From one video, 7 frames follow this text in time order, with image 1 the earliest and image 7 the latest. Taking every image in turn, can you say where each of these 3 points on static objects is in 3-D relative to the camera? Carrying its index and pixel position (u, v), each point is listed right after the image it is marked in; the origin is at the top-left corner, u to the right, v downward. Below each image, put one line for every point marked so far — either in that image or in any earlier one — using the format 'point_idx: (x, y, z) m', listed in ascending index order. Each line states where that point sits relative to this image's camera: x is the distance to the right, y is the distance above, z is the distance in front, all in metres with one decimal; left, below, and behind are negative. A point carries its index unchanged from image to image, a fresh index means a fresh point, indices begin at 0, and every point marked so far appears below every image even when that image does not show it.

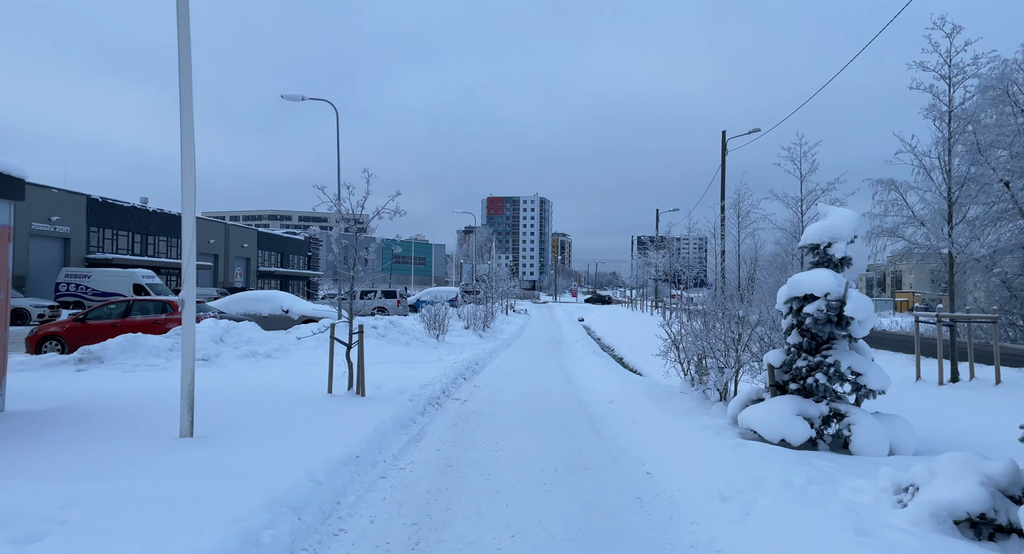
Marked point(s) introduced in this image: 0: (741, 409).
0: (+2.5, -1.4, +7.2) m
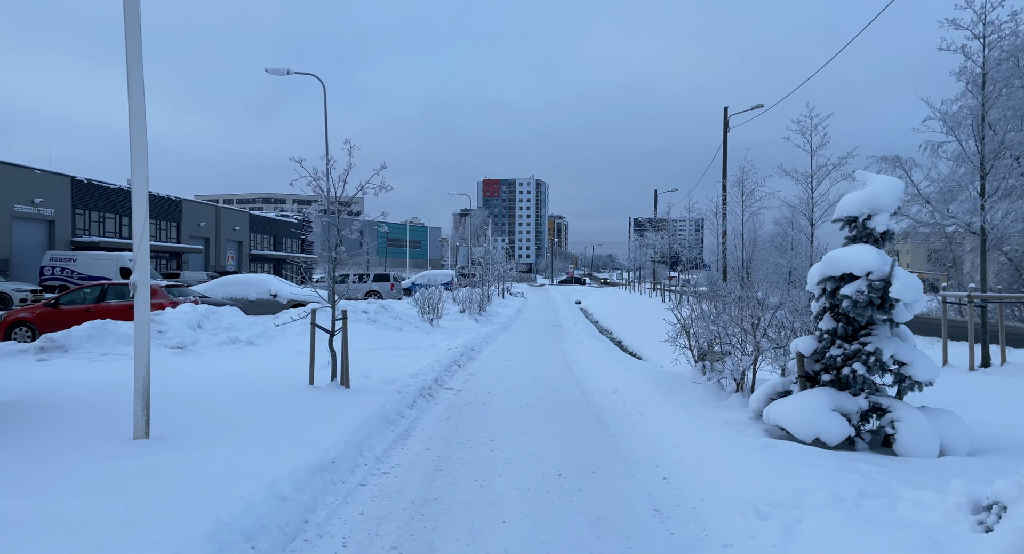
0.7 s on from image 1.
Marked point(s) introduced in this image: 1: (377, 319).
0: (+2.5, -1.2, +6.4) m
1: (-3.7, -1.2, +18.1) m
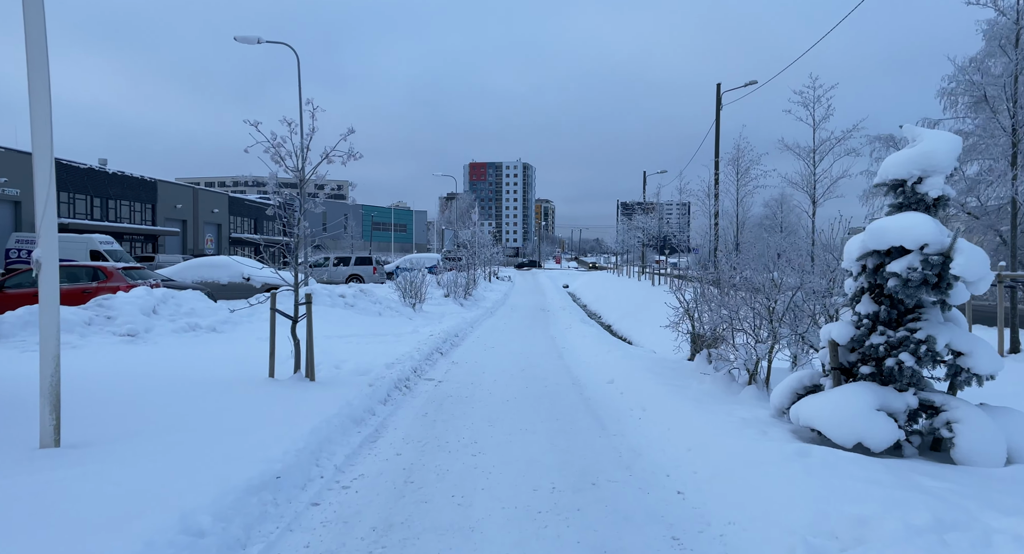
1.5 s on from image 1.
0: (+2.3, -1.0, +5.6) m
1: (-4.1, -0.7, +17.1) m
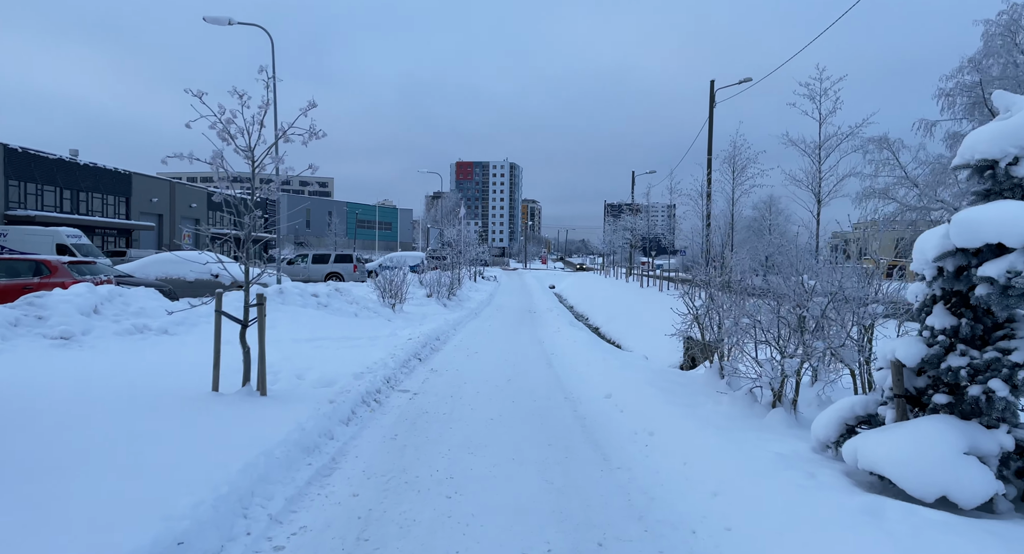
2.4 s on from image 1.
0: (+2.2, -1.0, +4.5) m
1: (-4.4, -0.7, +16.0) m
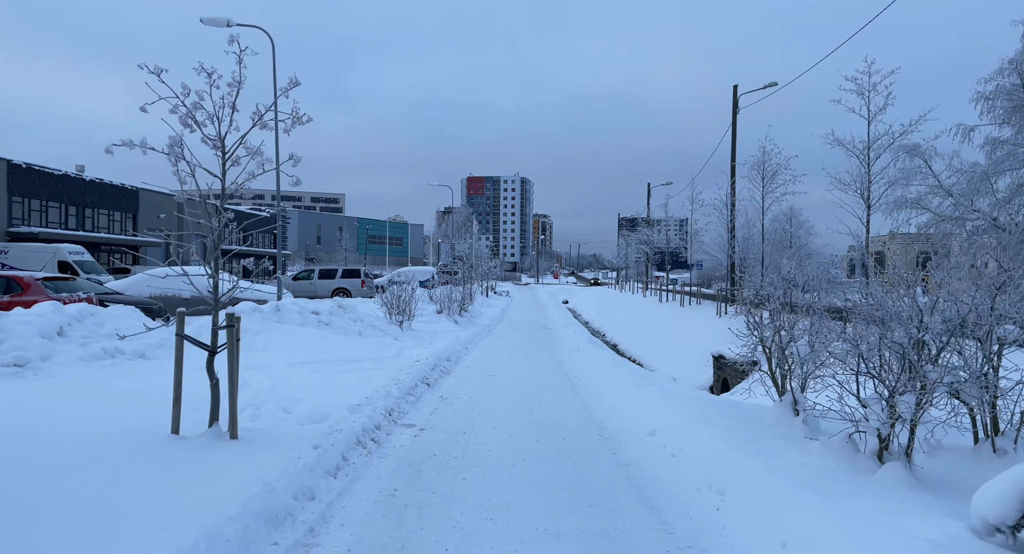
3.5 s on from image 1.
0: (+2.4, -1.1, +3.2) m
1: (-4.0, -1.0, +14.7) m
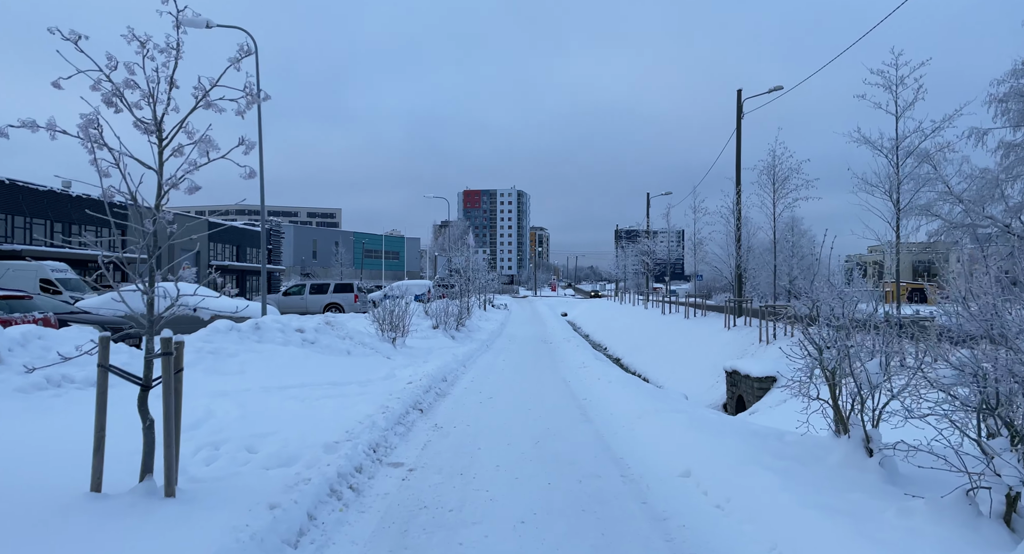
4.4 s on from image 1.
0: (+2.5, -1.1, +2.1) m
1: (-4.0, -1.3, +13.6) m
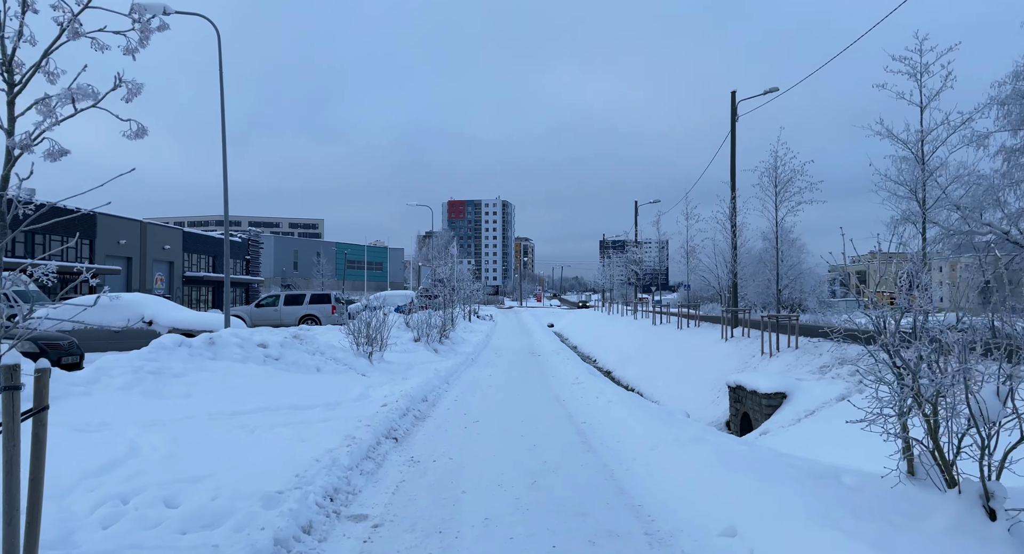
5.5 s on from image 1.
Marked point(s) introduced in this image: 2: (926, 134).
0: (+2.5, -1.1, +0.8) m
1: (-4.2, -1.5, +12.2) m
2: (+7.0, +2.4, +11.2) m
